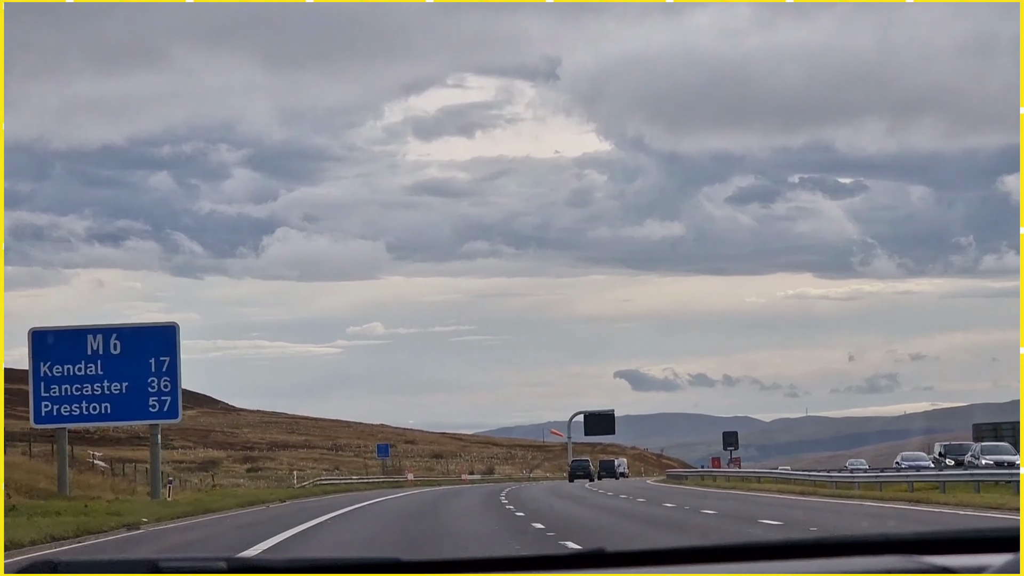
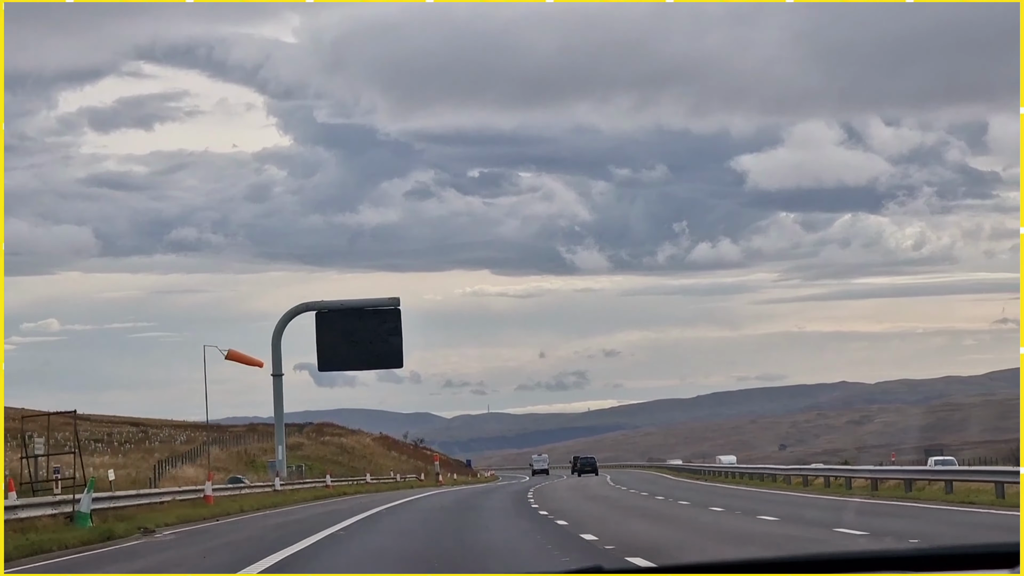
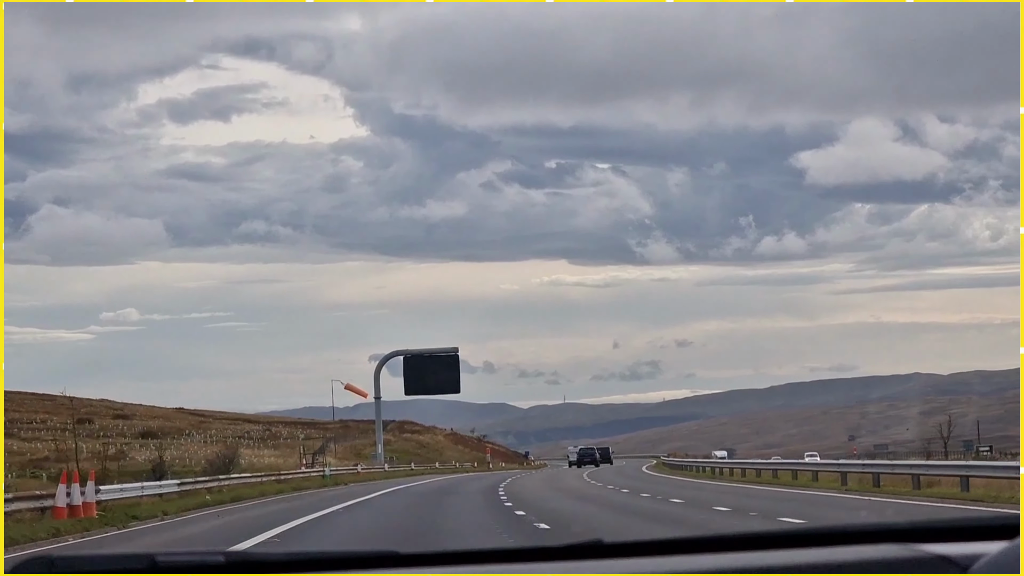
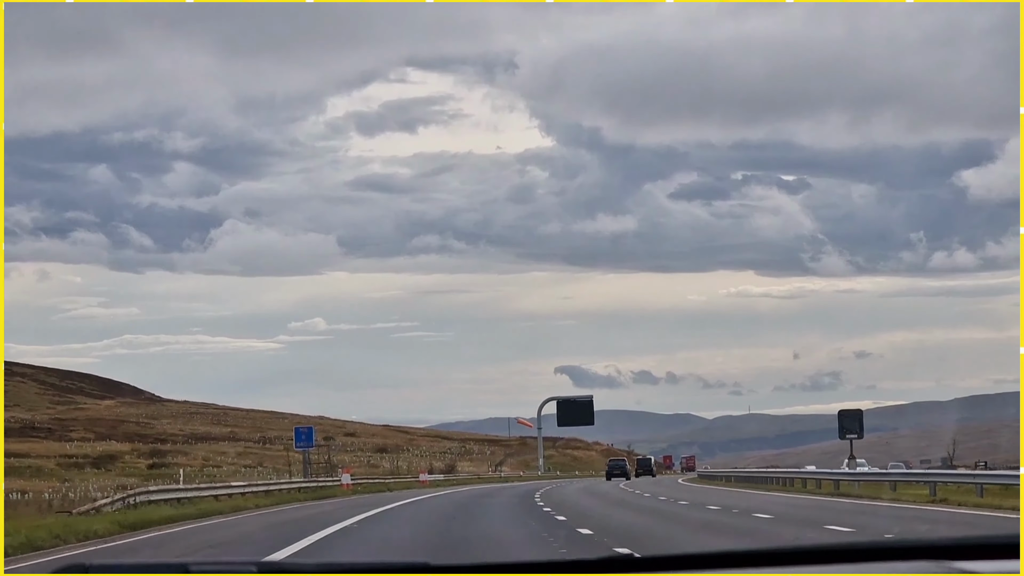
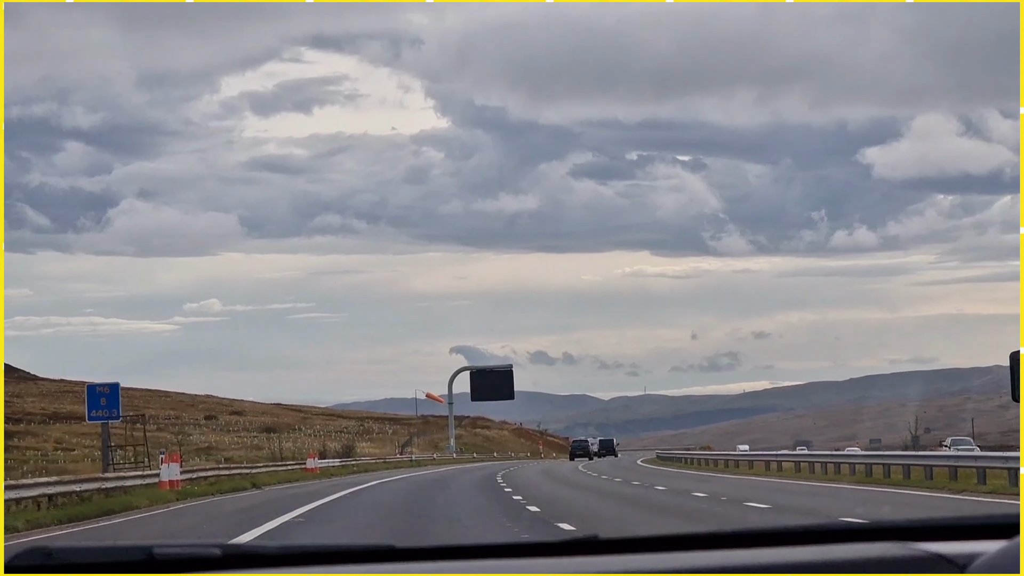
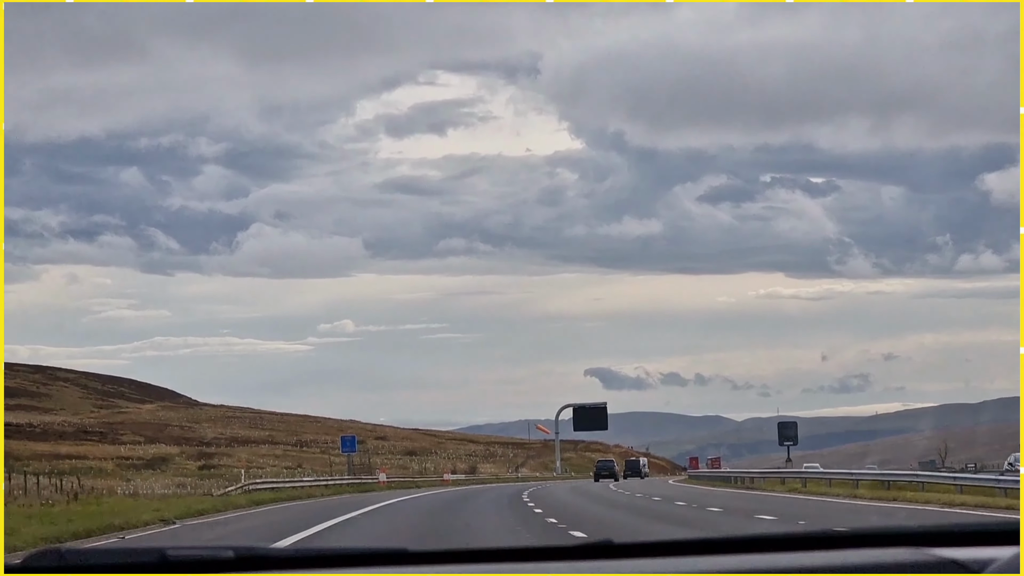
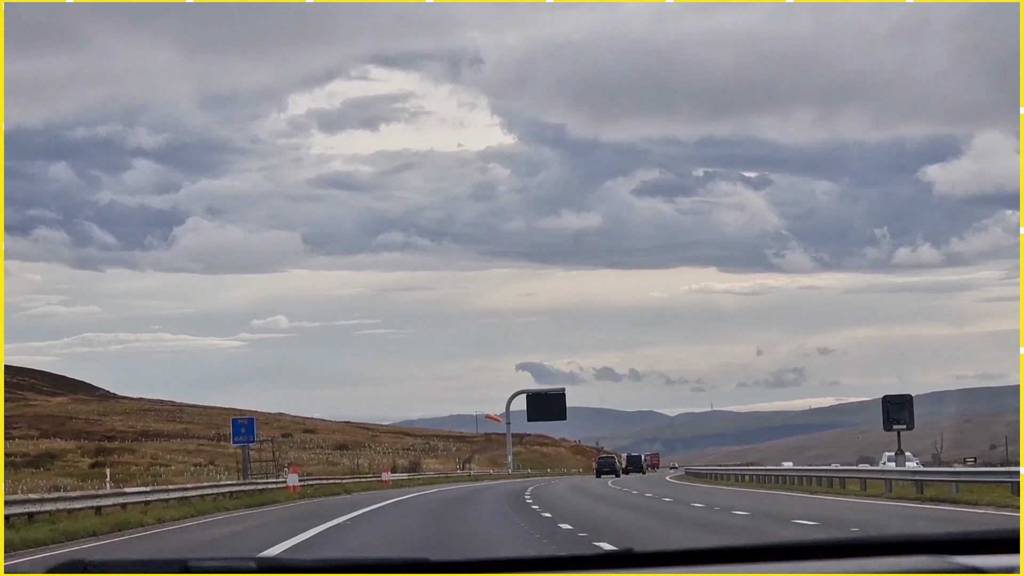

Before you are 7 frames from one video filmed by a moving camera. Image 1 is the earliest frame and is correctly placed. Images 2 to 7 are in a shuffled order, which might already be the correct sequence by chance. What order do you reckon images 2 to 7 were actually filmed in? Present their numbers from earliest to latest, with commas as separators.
6, 4, 7, 5, 3, 2
